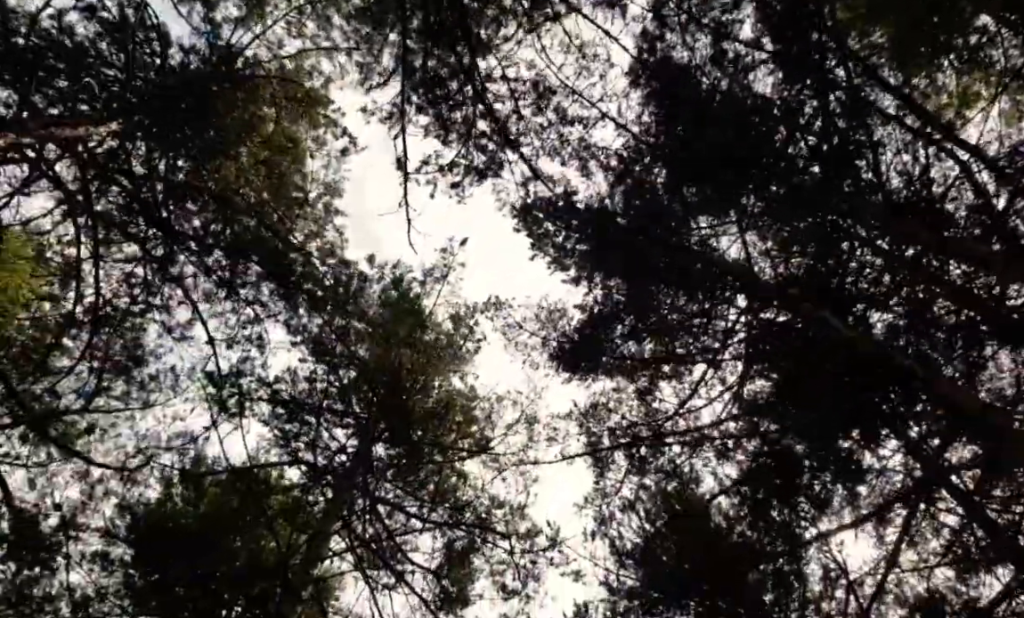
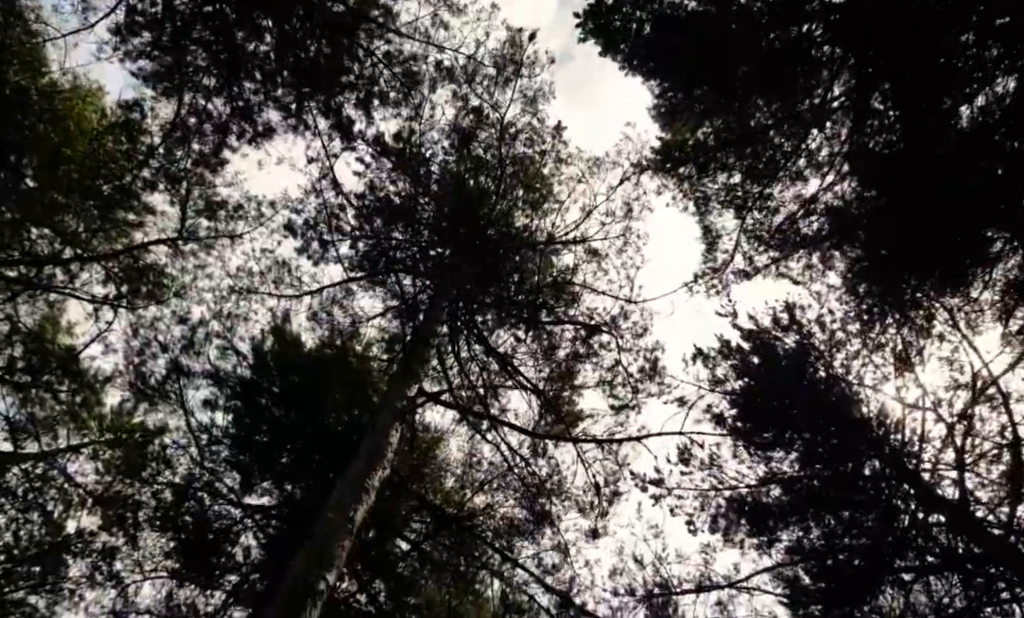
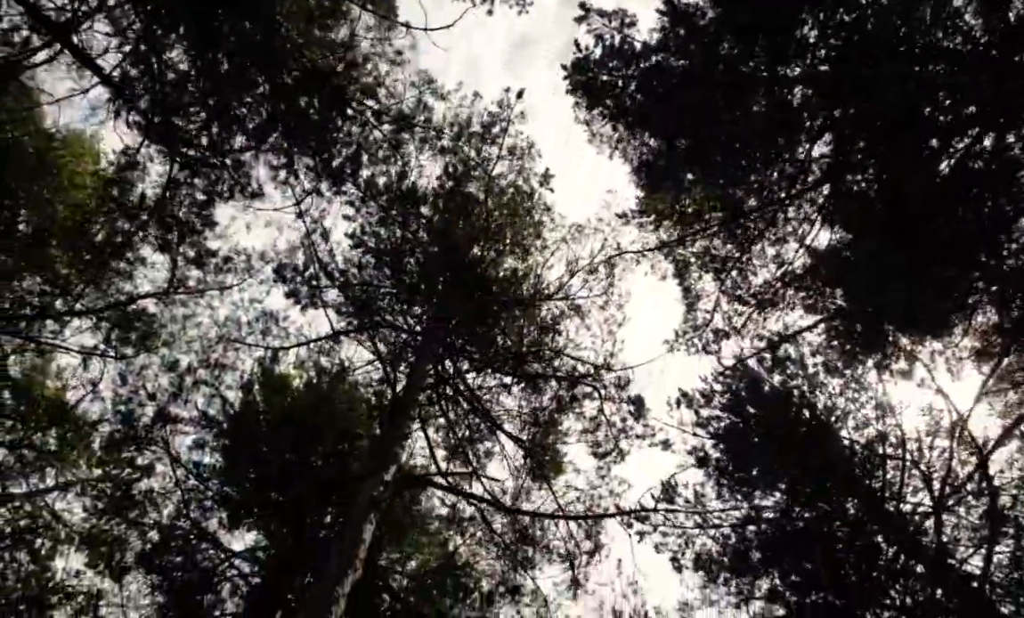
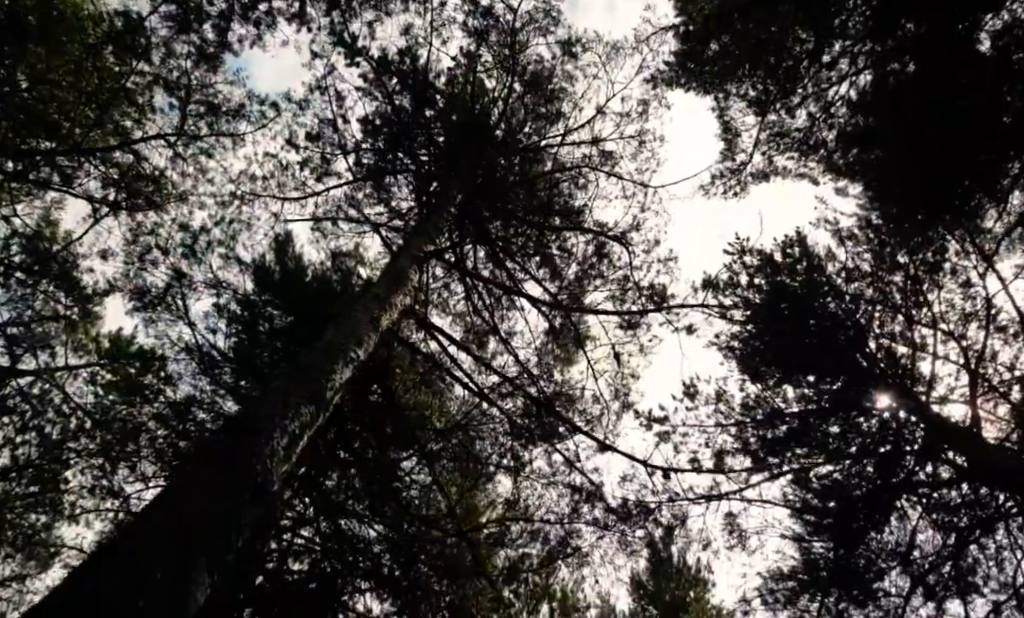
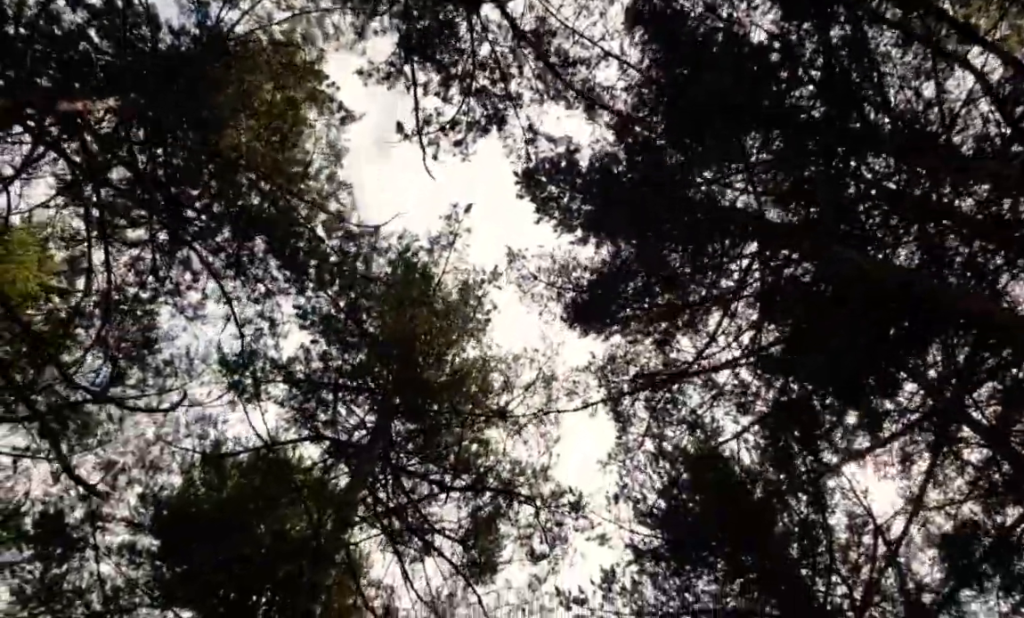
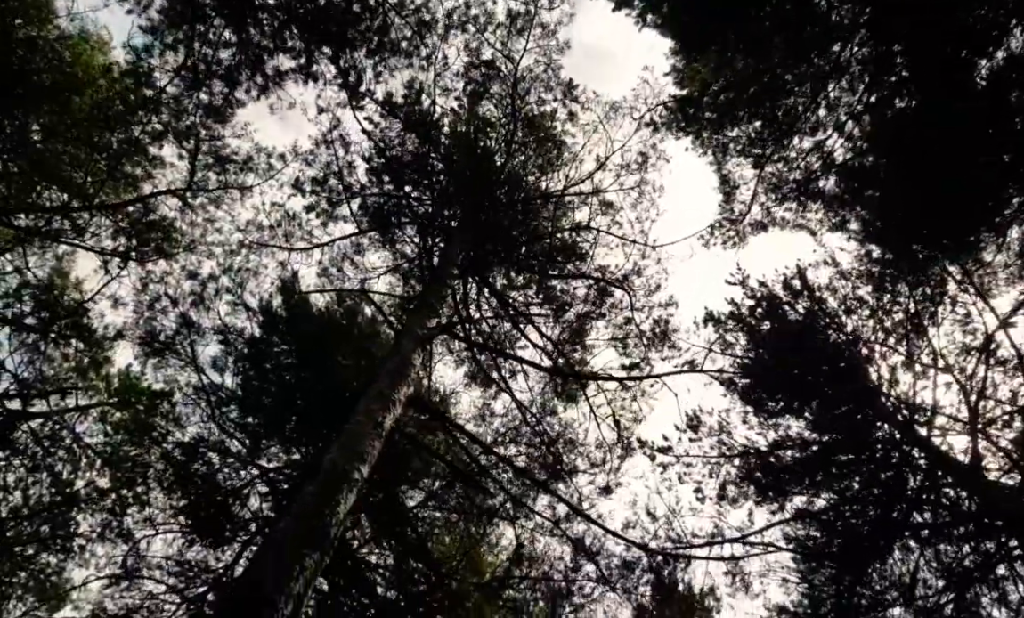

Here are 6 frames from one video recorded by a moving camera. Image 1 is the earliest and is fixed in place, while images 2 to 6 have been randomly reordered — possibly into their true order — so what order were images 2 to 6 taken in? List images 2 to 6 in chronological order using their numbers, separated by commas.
5, 3, 2, 6, 4
